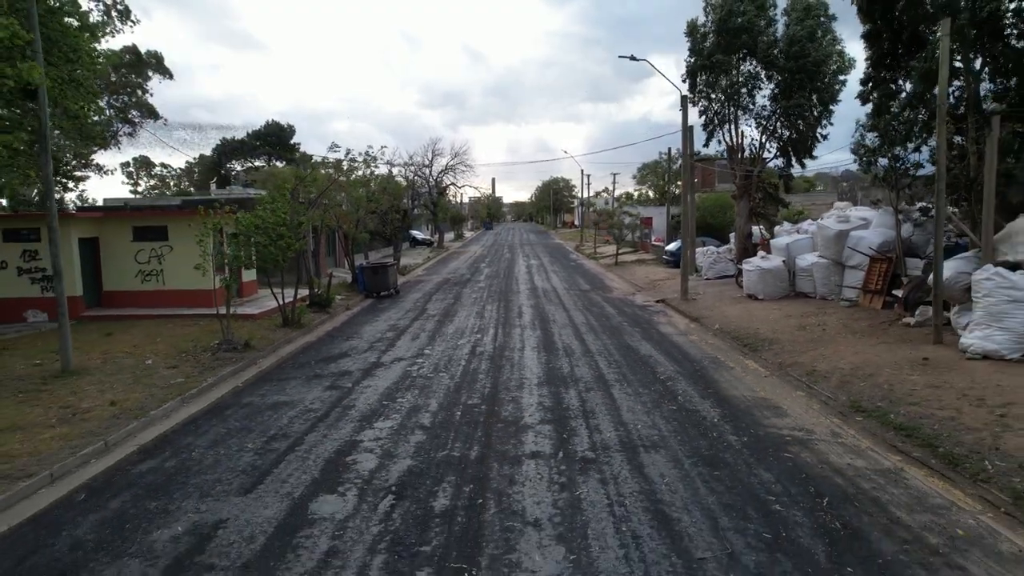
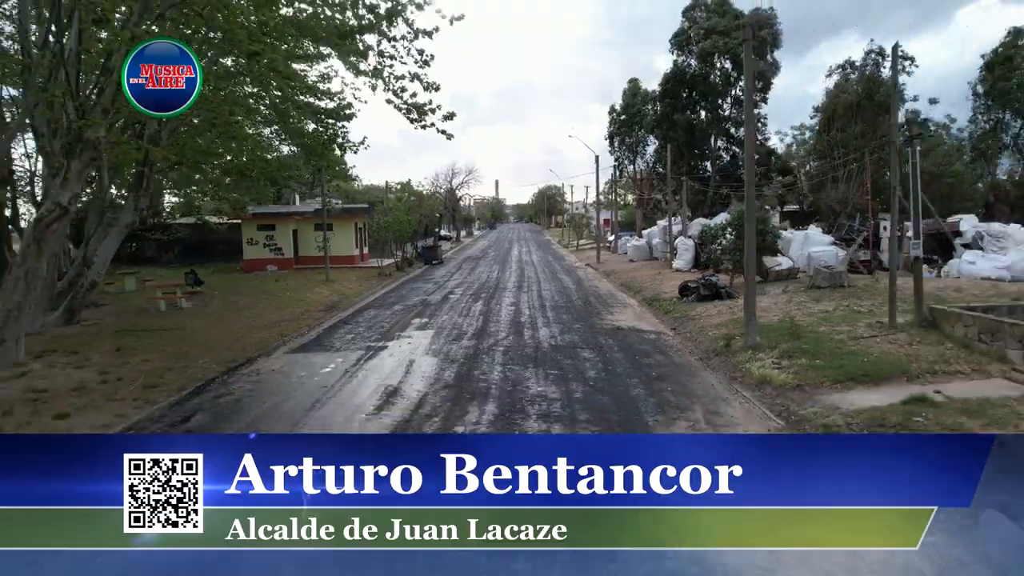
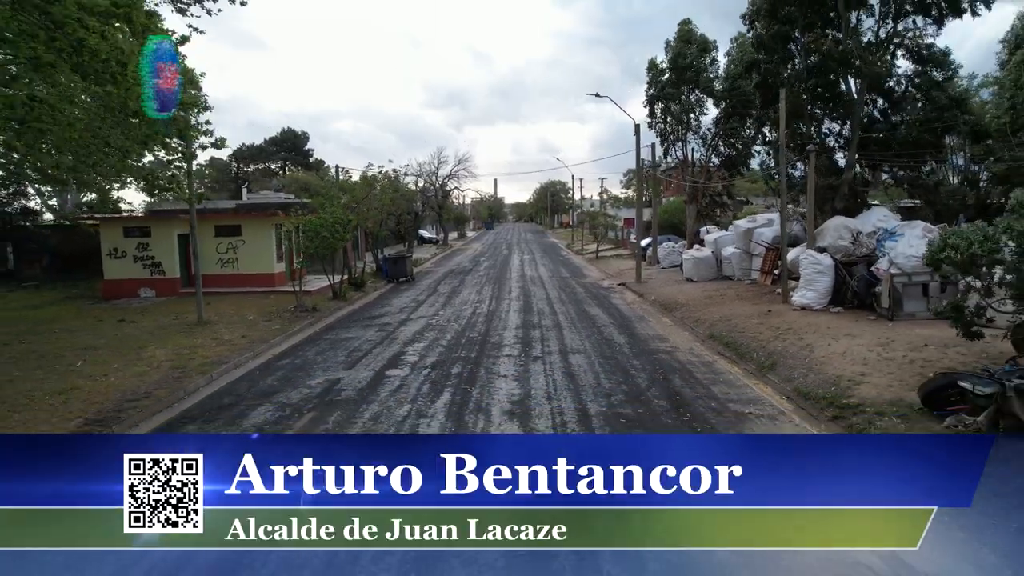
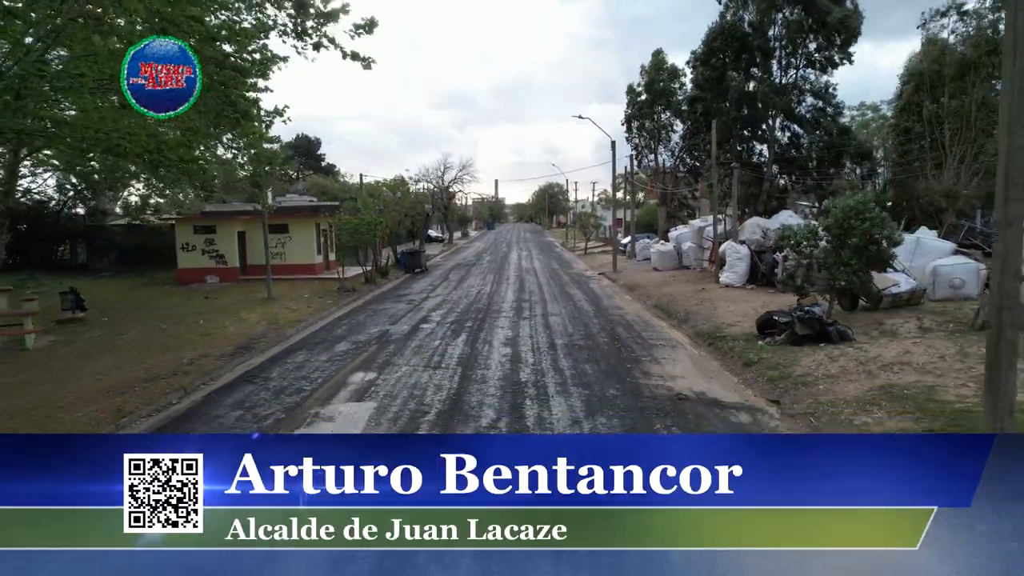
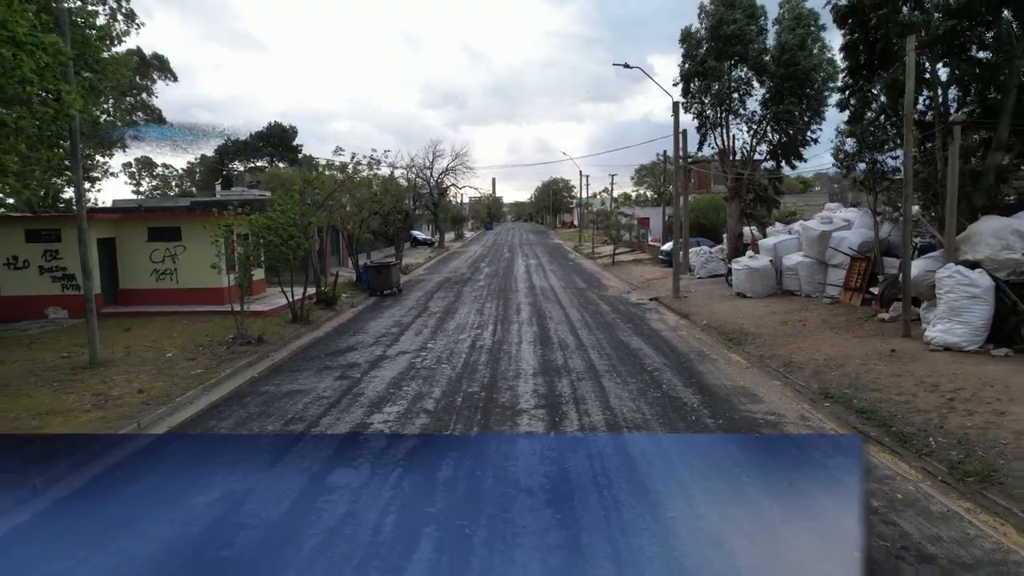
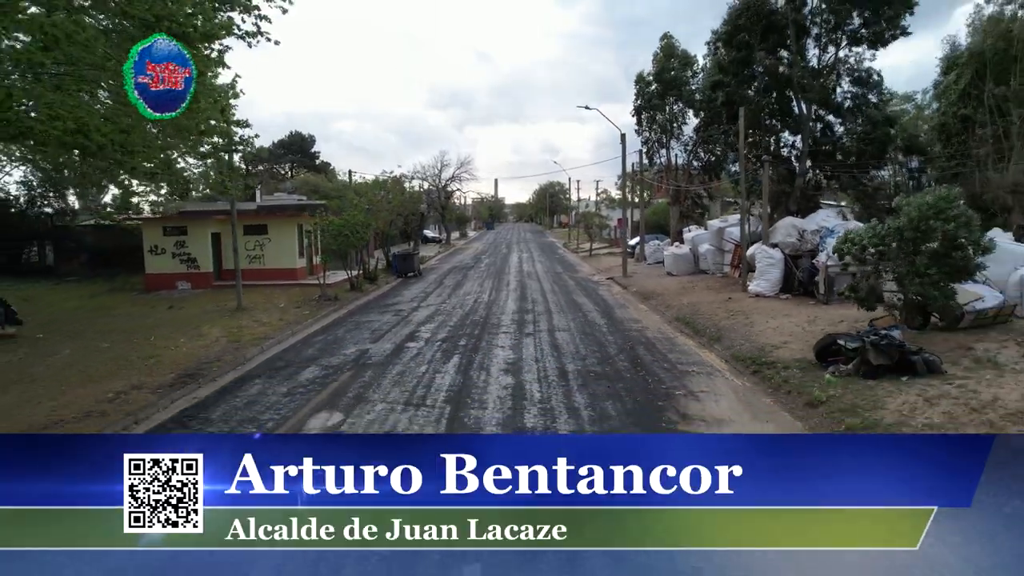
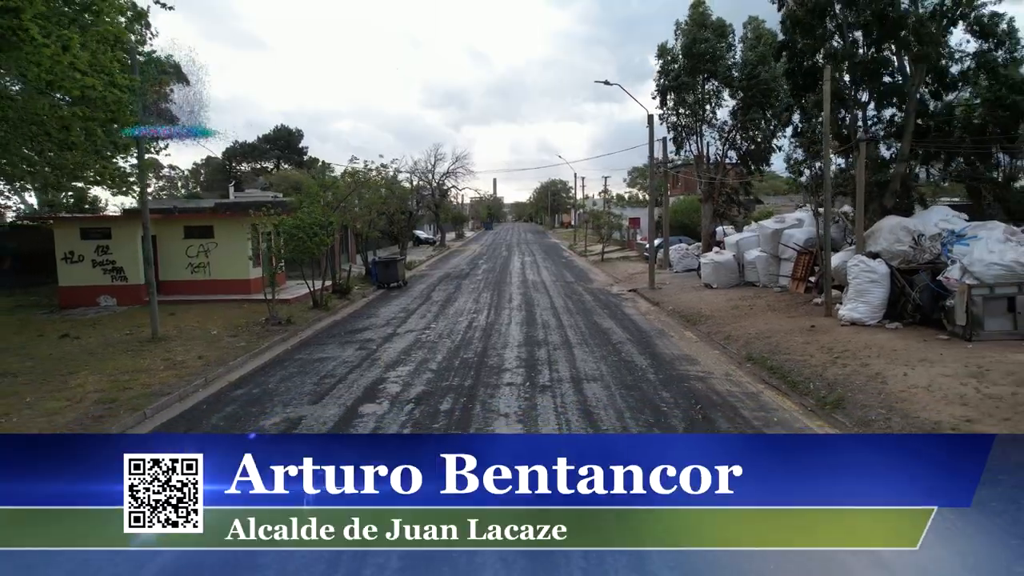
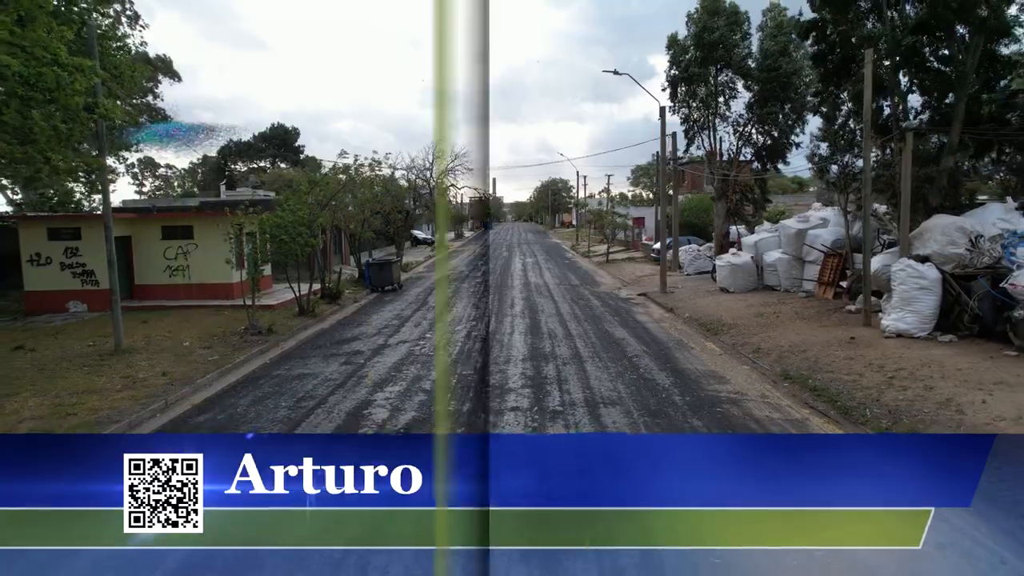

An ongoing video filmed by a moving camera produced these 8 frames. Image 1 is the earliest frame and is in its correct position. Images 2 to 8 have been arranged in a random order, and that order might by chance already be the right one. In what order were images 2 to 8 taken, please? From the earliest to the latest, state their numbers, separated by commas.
5, 8, 7, 3, 6, 4, 2
